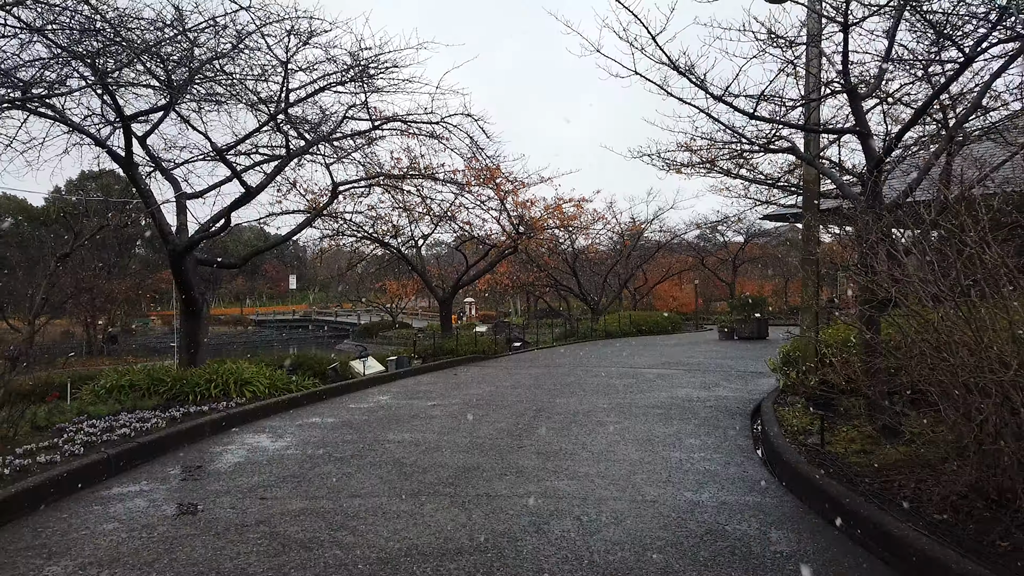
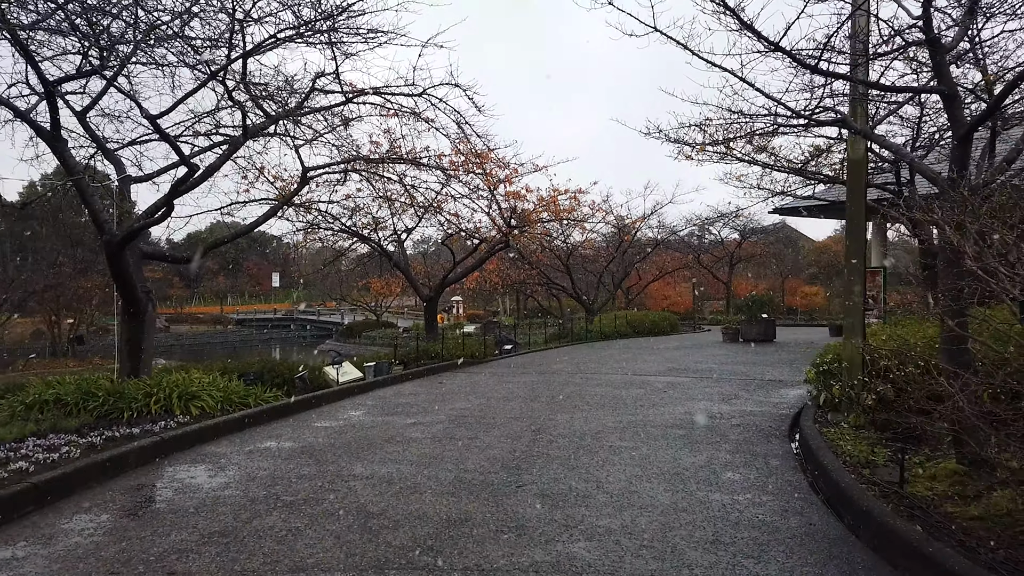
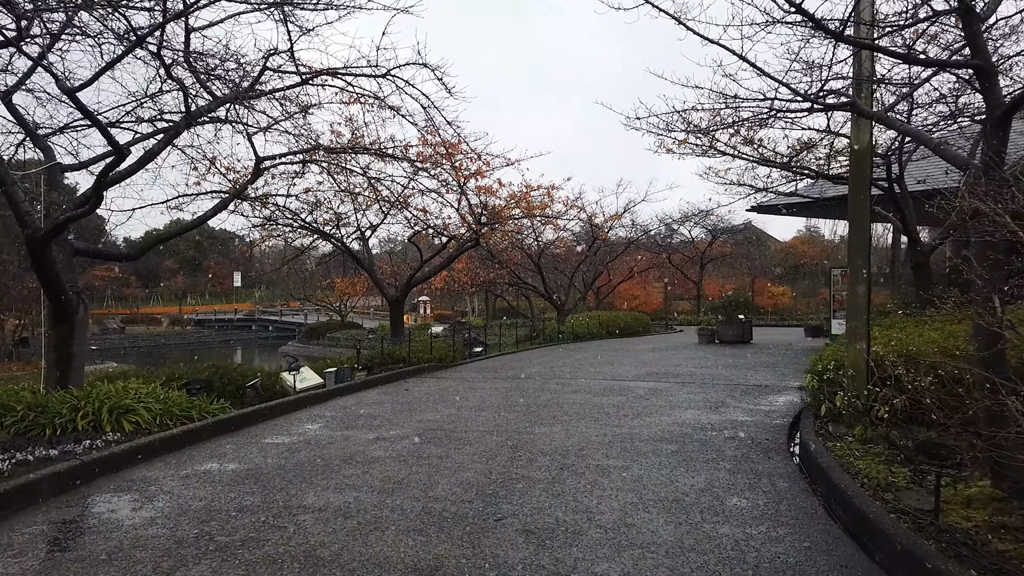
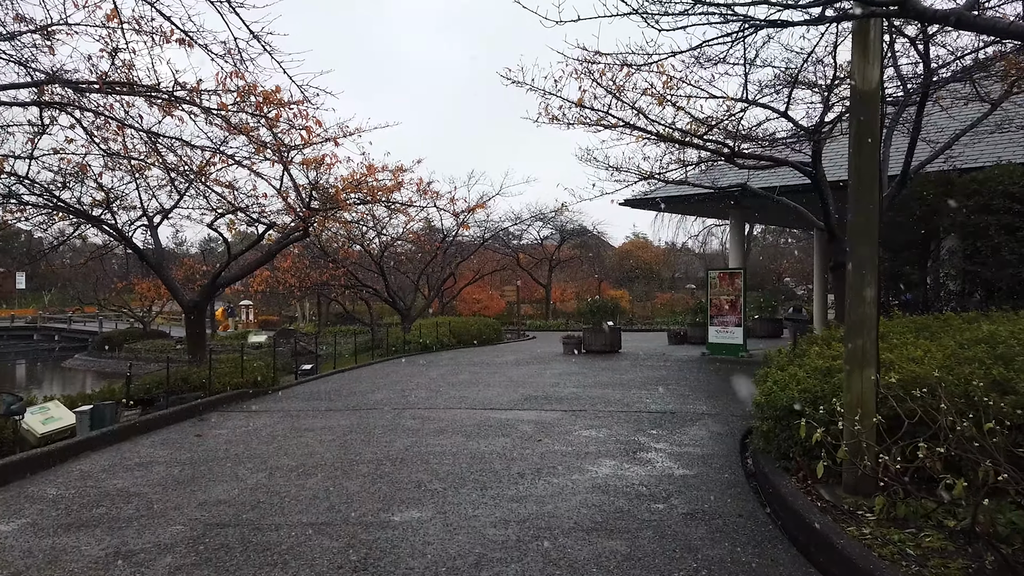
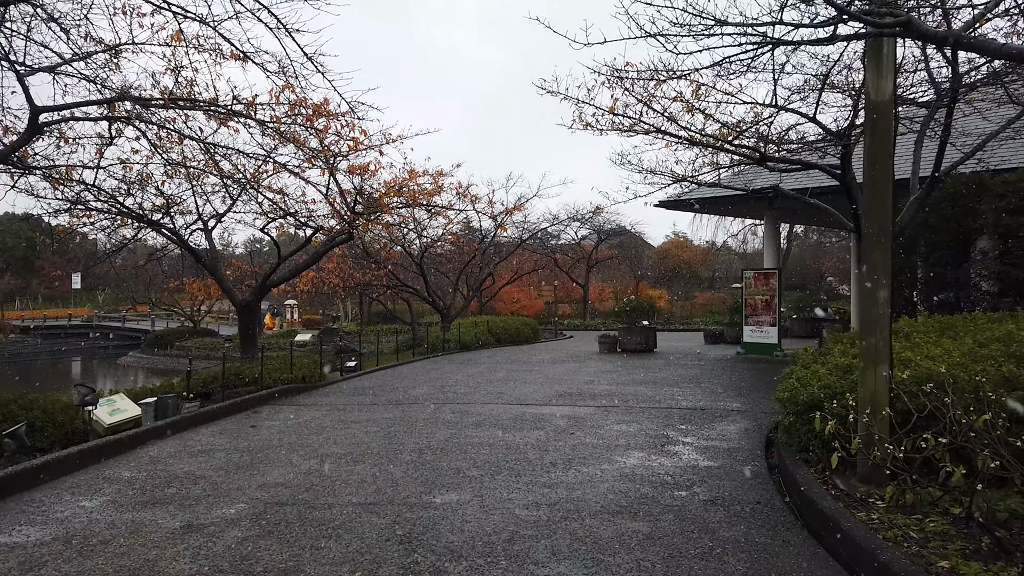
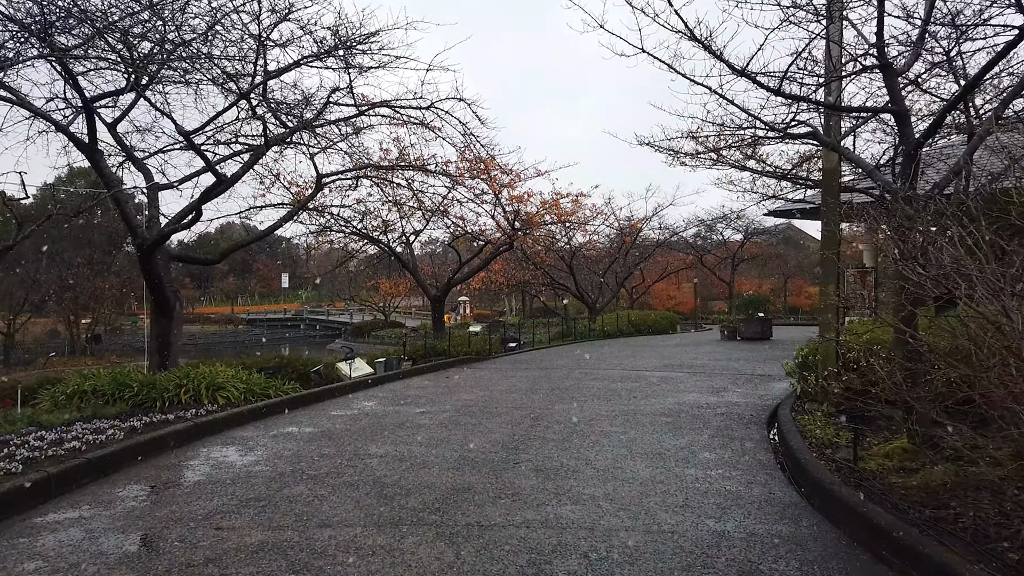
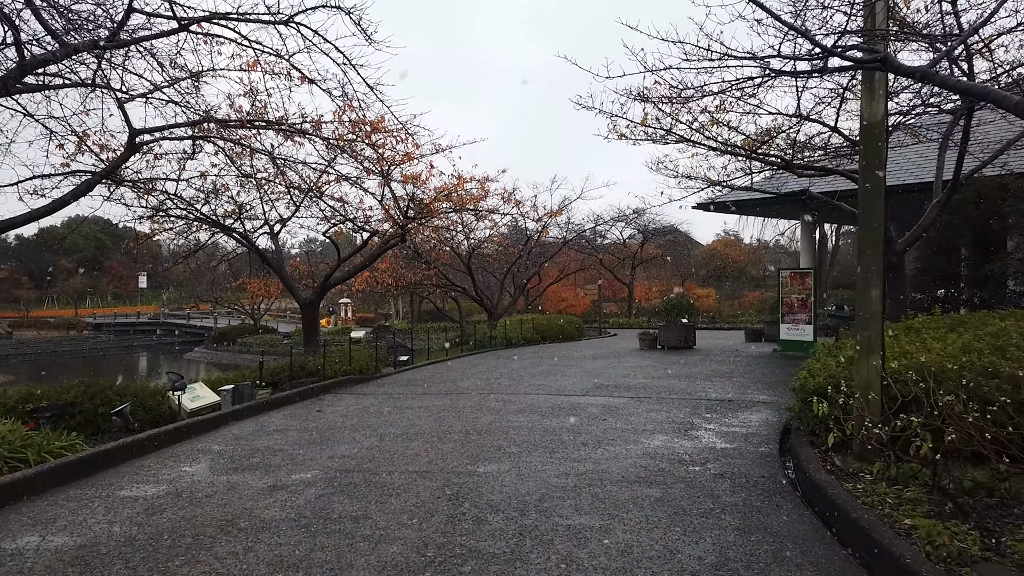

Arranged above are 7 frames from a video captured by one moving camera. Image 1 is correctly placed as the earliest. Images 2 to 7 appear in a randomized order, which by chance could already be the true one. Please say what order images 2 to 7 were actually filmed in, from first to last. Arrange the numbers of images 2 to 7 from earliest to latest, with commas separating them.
6, 2, 3, 7, 5, 4
